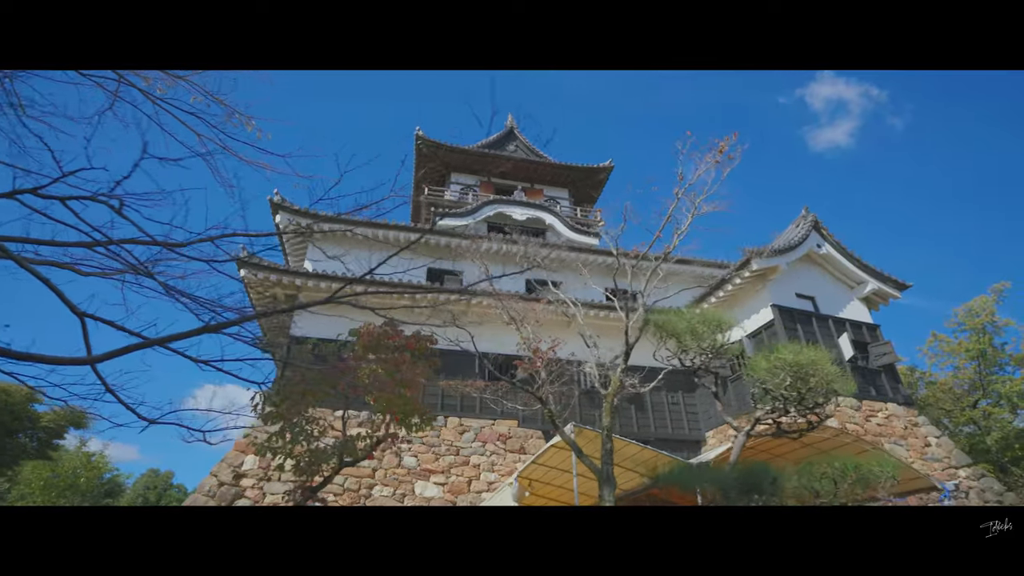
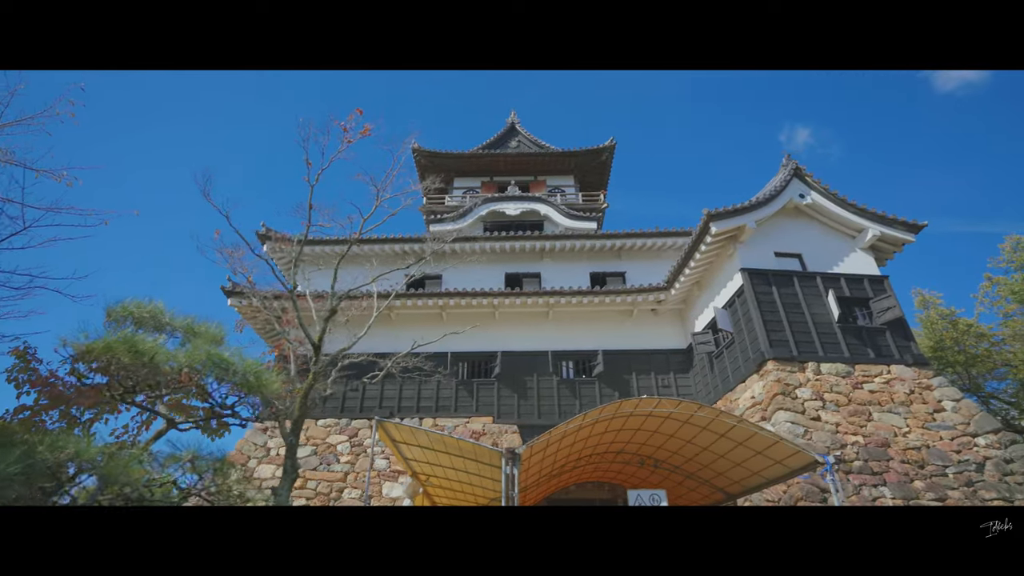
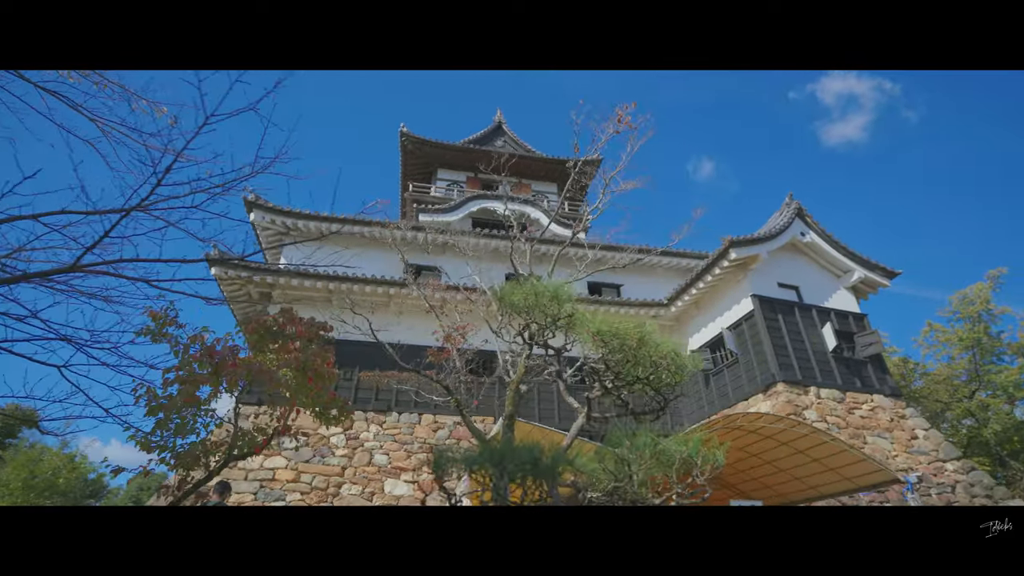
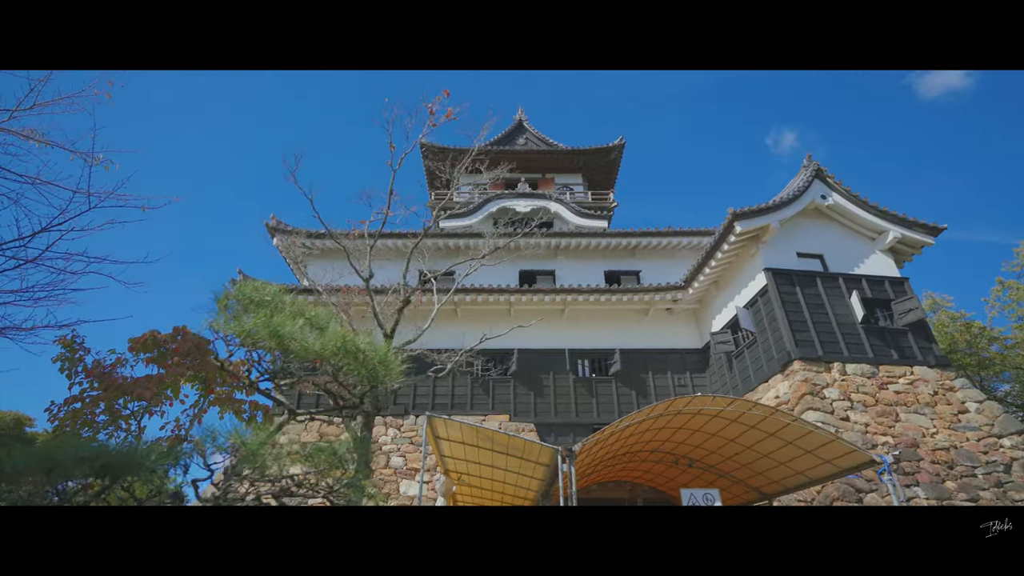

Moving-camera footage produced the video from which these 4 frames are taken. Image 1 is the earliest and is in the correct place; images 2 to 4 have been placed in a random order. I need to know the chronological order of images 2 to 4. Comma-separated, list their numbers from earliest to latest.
3, 4, 2
